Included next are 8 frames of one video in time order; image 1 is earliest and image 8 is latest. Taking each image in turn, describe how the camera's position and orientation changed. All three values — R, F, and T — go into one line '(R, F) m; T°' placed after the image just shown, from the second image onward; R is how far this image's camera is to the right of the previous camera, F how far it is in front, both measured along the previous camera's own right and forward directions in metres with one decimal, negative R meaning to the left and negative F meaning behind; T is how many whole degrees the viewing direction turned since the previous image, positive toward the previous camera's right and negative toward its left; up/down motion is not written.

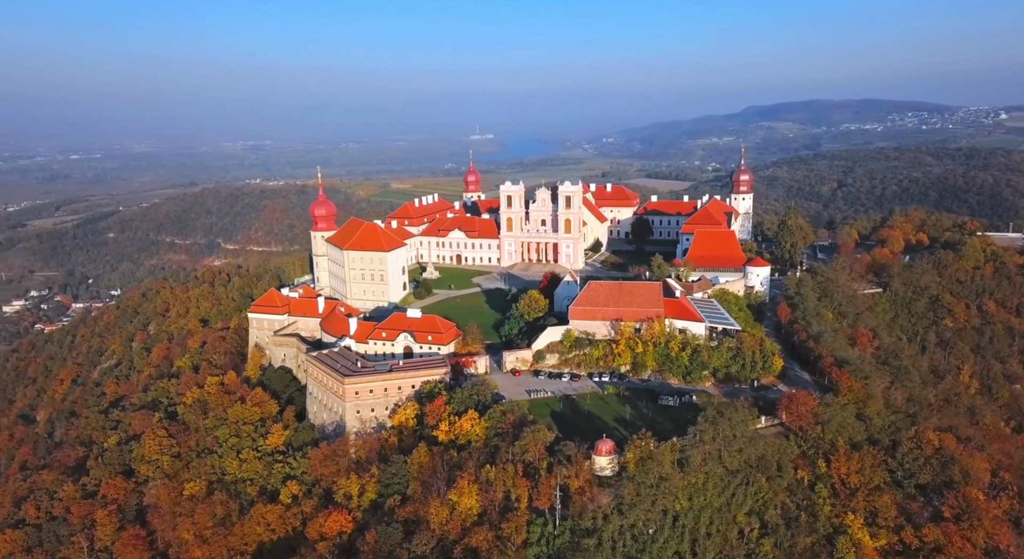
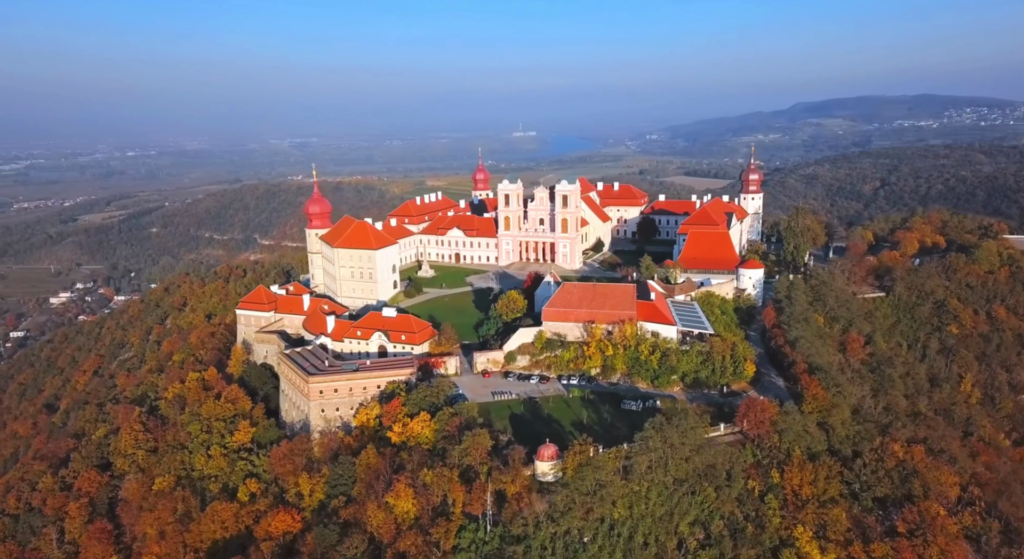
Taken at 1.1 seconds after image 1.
(+3.2, +0.5) m; -2°
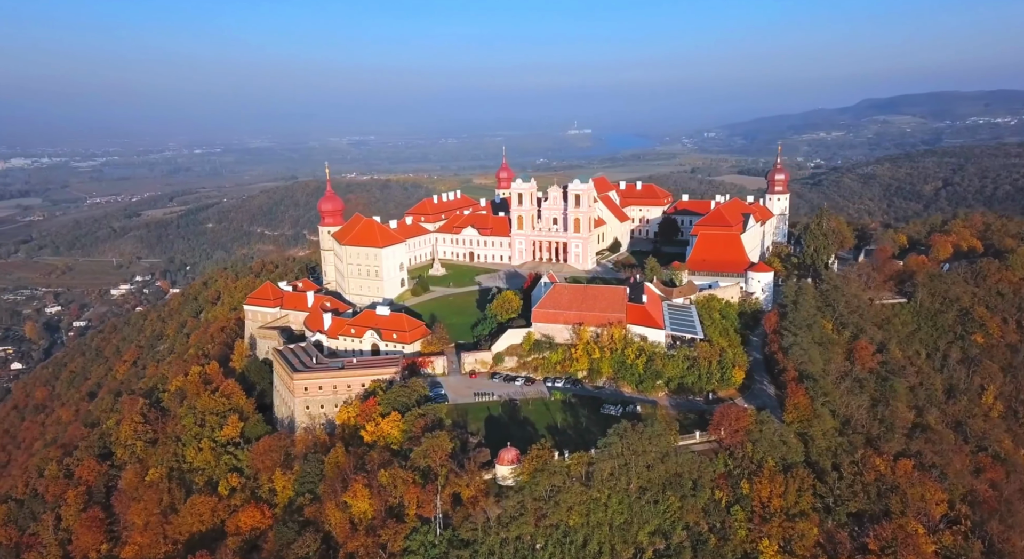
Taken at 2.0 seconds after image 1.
(+2.9, +0.4) m; -3°
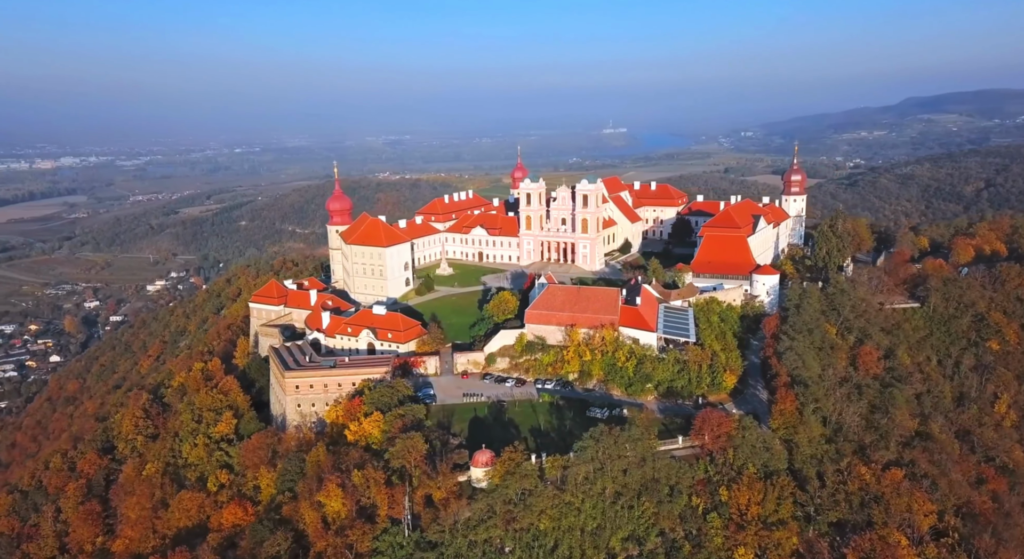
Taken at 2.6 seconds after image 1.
(+1.8, +0.2) m; -2°
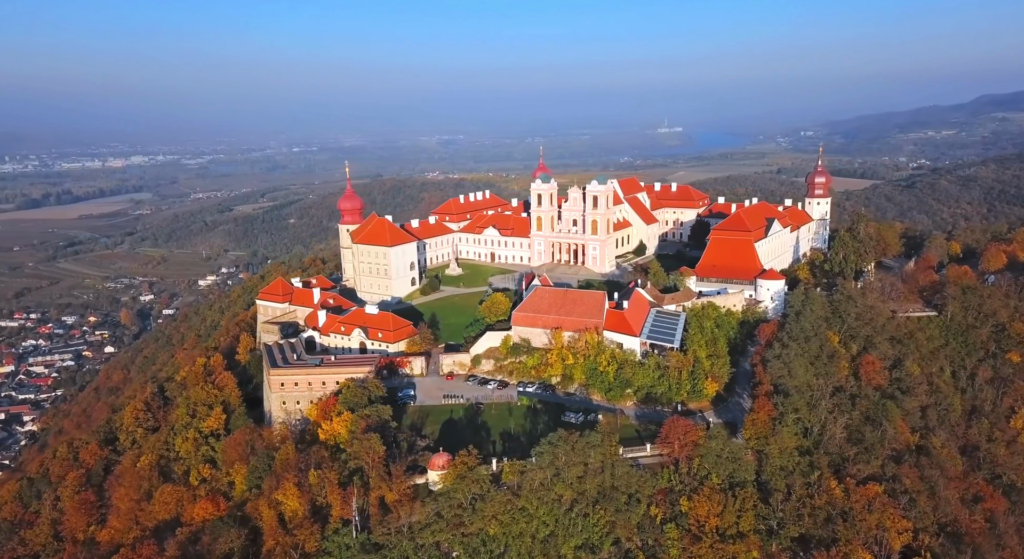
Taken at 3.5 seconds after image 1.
(+2.9, +0.3) m; -3°
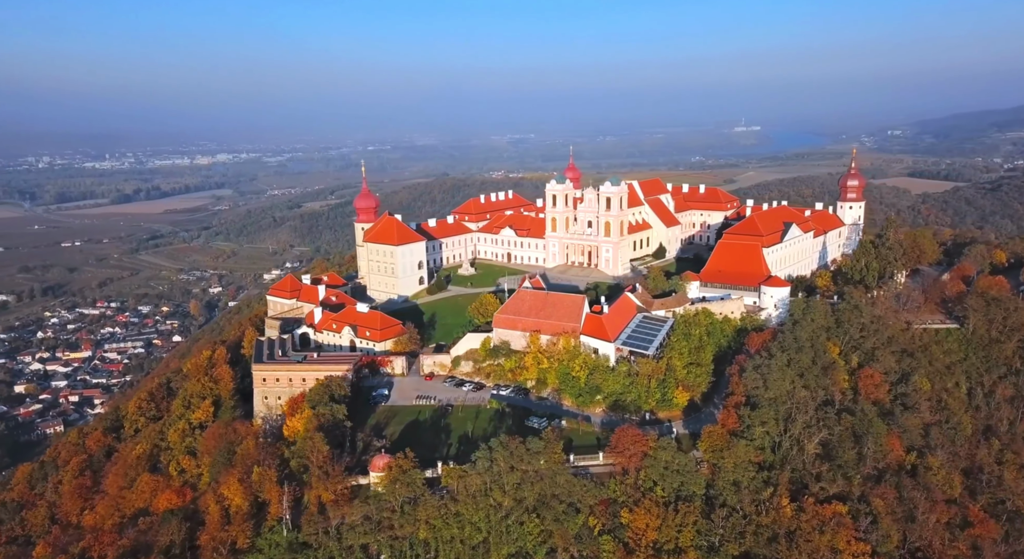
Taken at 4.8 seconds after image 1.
(+3.9, +0.4) m; -4°
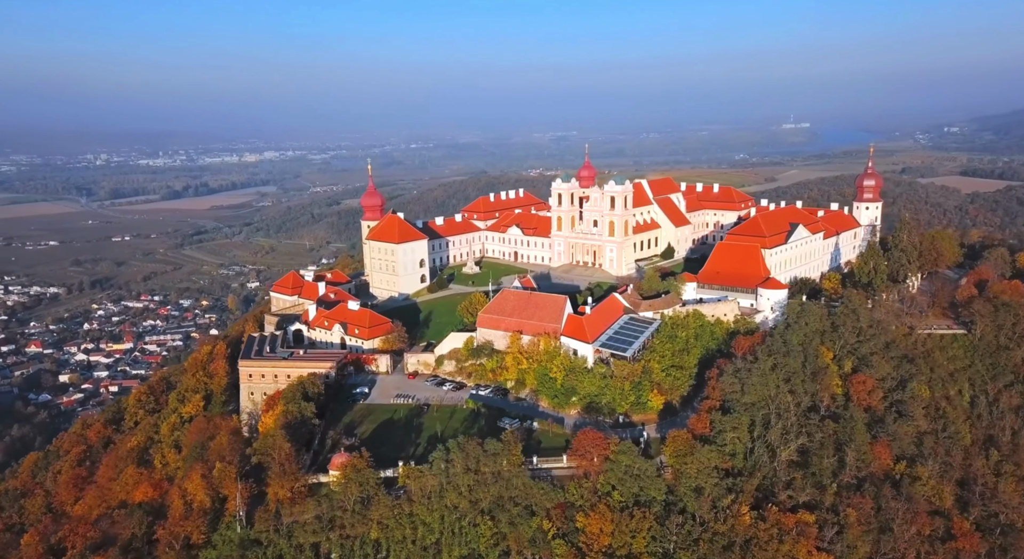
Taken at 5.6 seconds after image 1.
(+2.5, +0.2) m; -2°
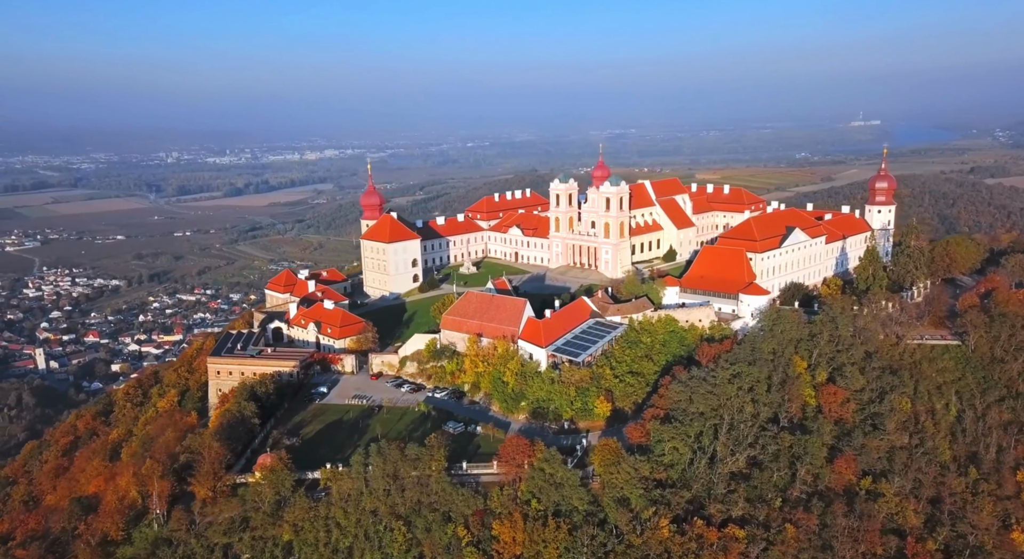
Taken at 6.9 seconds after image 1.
(+4.1, +0.3) m; -3°
